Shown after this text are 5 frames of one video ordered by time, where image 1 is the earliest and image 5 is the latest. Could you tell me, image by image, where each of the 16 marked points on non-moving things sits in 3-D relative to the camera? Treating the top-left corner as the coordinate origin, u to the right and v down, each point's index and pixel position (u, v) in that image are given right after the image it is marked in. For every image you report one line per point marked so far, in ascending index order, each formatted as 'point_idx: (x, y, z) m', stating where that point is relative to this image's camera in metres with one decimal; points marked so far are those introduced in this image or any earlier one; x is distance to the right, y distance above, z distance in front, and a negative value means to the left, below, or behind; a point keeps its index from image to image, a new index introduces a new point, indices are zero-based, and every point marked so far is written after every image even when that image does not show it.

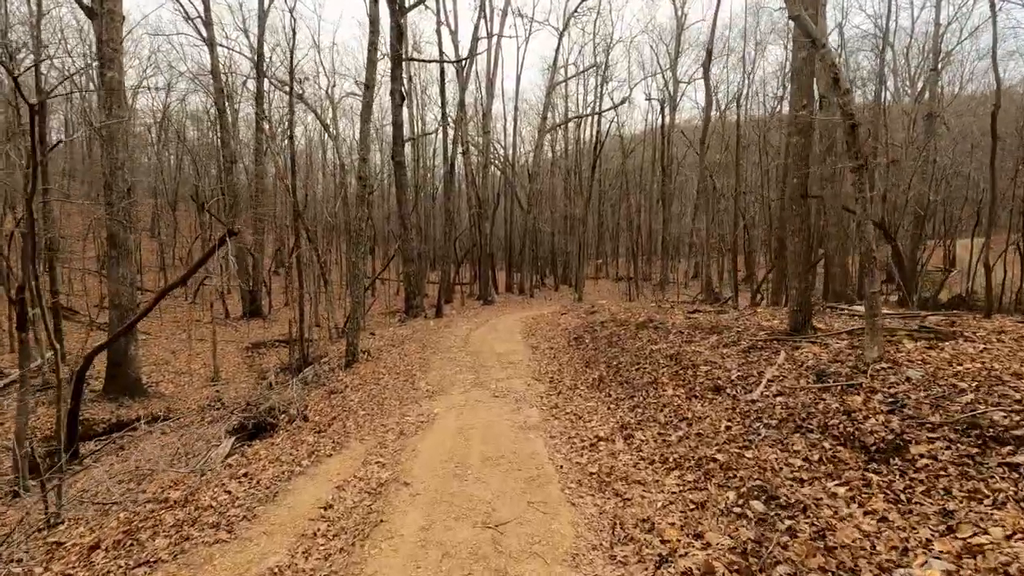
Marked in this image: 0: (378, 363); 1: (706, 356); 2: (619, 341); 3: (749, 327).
0: (-3.3, -1.8, +13.1) m
1: (+2.6, -0.9, +7.2) m
2: (+2.1, -1.0, +10.4) m
3: (+3.6, -0.6, +8.1) m
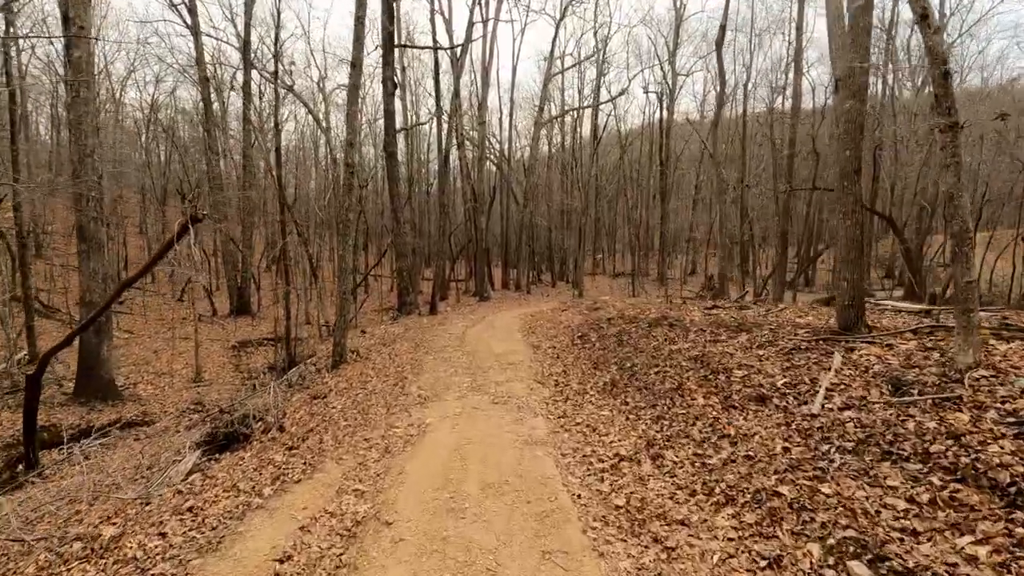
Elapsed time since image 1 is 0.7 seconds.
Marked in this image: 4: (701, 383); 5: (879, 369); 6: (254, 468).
0: (-3.3, -1.7, +12.1) m
1: (+2.6, -0.8, +6.2) m
2: (+2.1, -0.9, +9.4) m
3: (+3.6, -0.5, +7.2) m
4: (+2.2, -1.1, +6.1) m
5: (+3.3, -0.7, +4.8) m
6: (-2.9, -2.0, +5.9) m
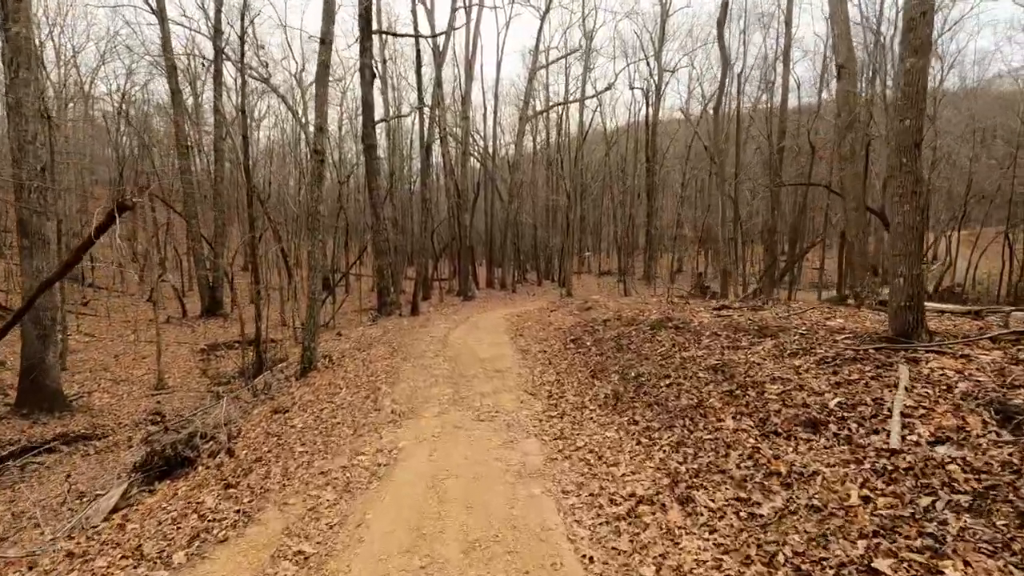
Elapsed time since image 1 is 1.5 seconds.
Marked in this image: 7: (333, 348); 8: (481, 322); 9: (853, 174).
0: (-3.5, -1.7, +10.9) m
1: (+2.5, -0.8, +5.3) m
2: (+1.9, -0.9, +8.4) m
3: (+3.5, -0.5, +6.2) m
4: (+2.0, -1.1, +5.1) m
5: (+3.2, -0.7, +3.8) m
6: (-2.9, -2.0, +4.7) m
7: (-4.8, -1.6, +14.5) m
8: (-1.0, -1.0, +16.2) m
9: (+9.3, +3.1, +14.7) m
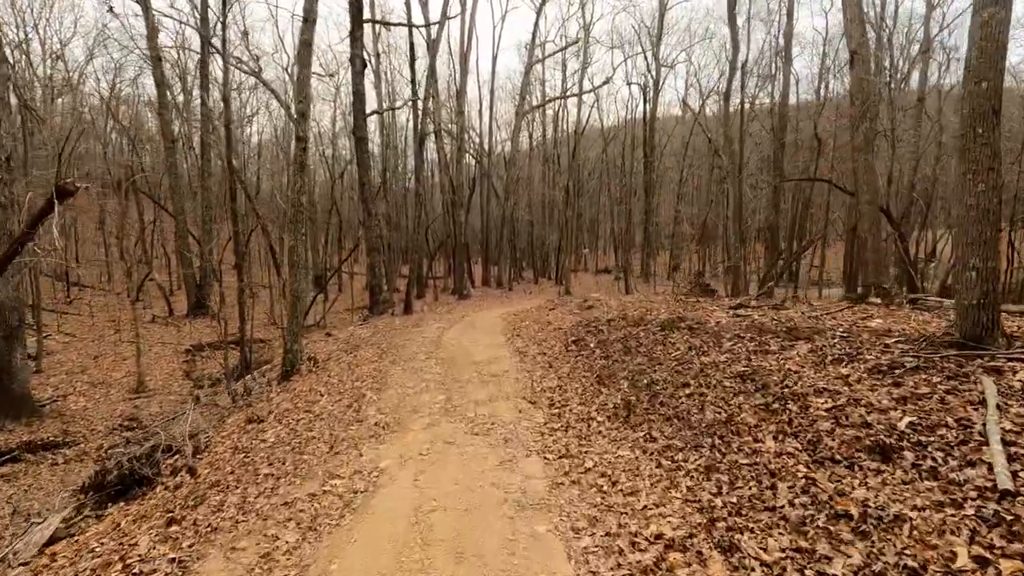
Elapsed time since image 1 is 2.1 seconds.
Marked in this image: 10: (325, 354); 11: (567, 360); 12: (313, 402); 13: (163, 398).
0: (-3.6, -1.6, +10.1) m
1: (+2.5, -0.8, +4.5) m
2: (+1.8, -0.8, +7.7) m
3: (+3.5, -0.4, +5.5) m
4: (+2.0, -1.0, +4.3) m
5: (+3.2, -0.7, +3.1) m
6: (-3.0, -2.0, +3.9) m
7: (-4.9, -1.6, +13.7) m
8: (-1.0, -1.0, +15.4) m
9: (+9.2, +3.2, +14.0) m
10: (-4.5, -1.6, +12.9) m
11: (+0.9, -1.2, +9.1) m
12: (-3.0, -1.7, +8.0) m
13: (-10.7, -3.4, +16.5) m
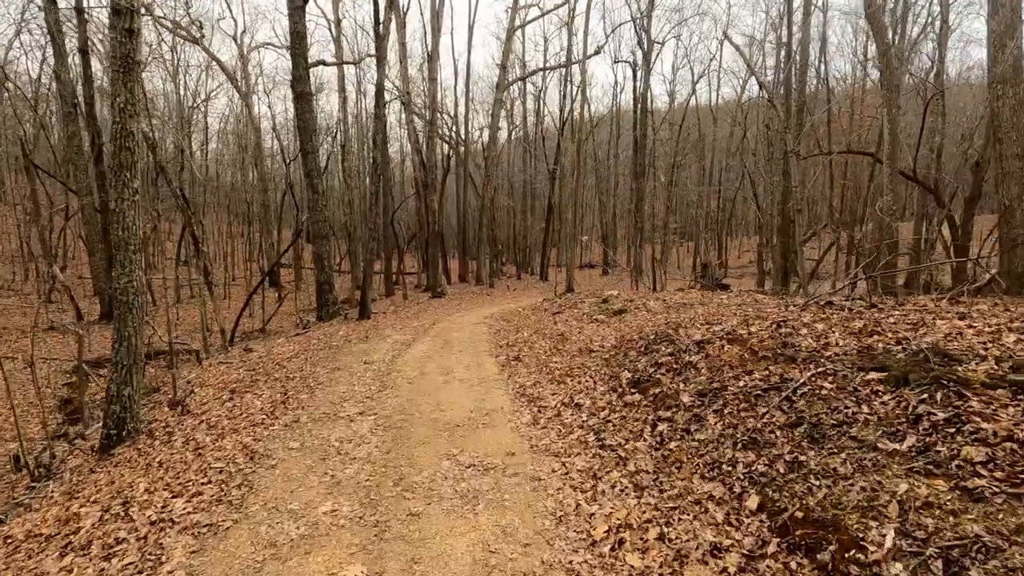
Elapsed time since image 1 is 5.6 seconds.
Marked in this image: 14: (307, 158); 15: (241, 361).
0: (-3.5, -1.6, +5.2) m
1: (+2.8, -0.7, -0.2) m
2: (+2.0, -0.8, +3.0) m
3: (+3.7, -0.4, +0.8) m
4: (+2.3, -1.0, -0.4) m
5: (+3.6, -0.7, -1.5) m
6: (-2.6, -2.0, -1.0) m
7: (-5.0, -1.6, +8.7) m
8: (-1.2, -0.9, +10.6) m
9: (+9.1, +3.3, +9.6) m
10: (-4.5, -1.6, +7.9) m
11: (+1.0, -1.2, +4.3) m
12: (-2.8, -1.7, +3.1) m
13: (-10.9, -3.4, +11.3) m
14: (-6.3, +4.0, +16.1) m
15: (-5.3, -1.5, +10.7) m
